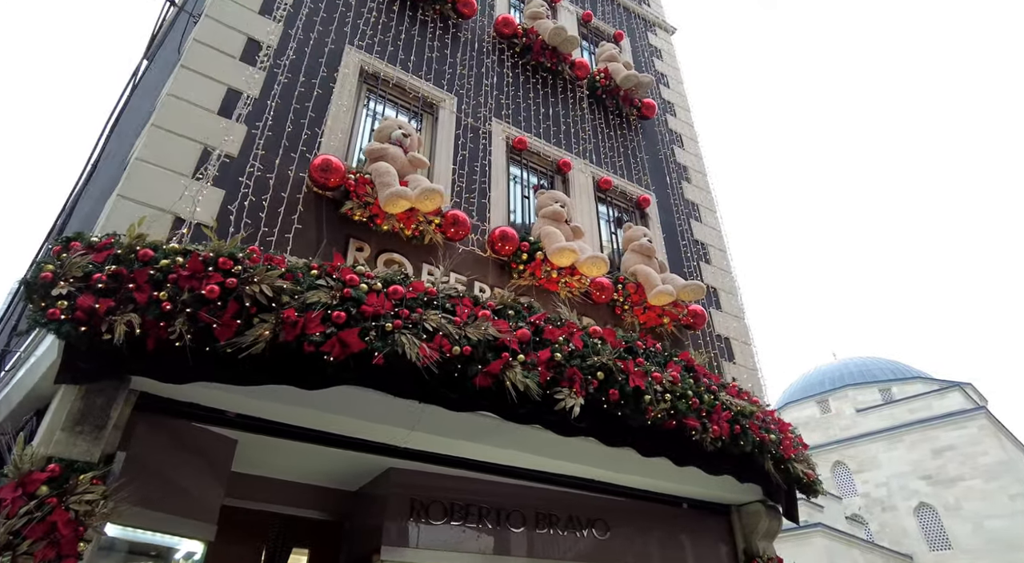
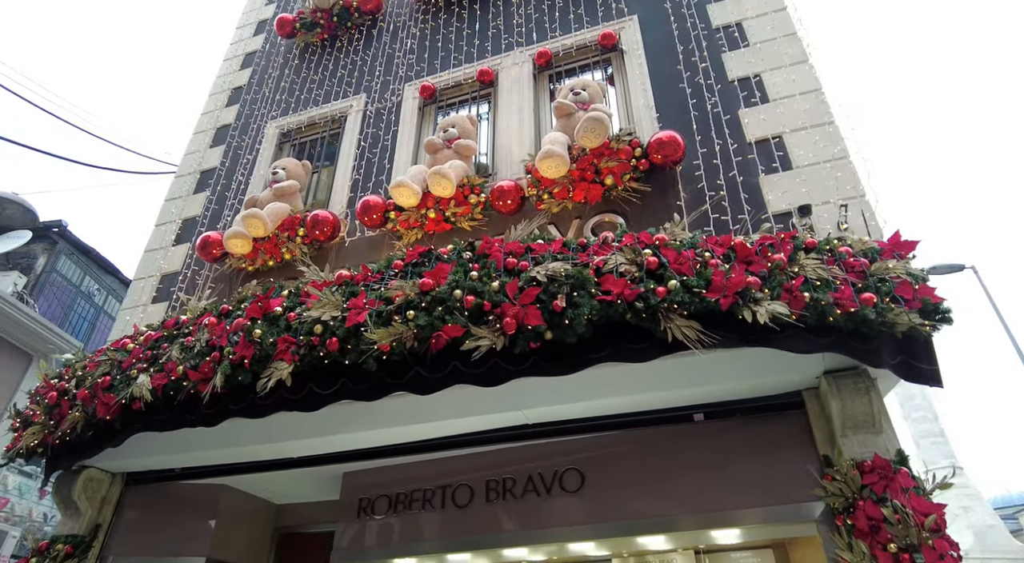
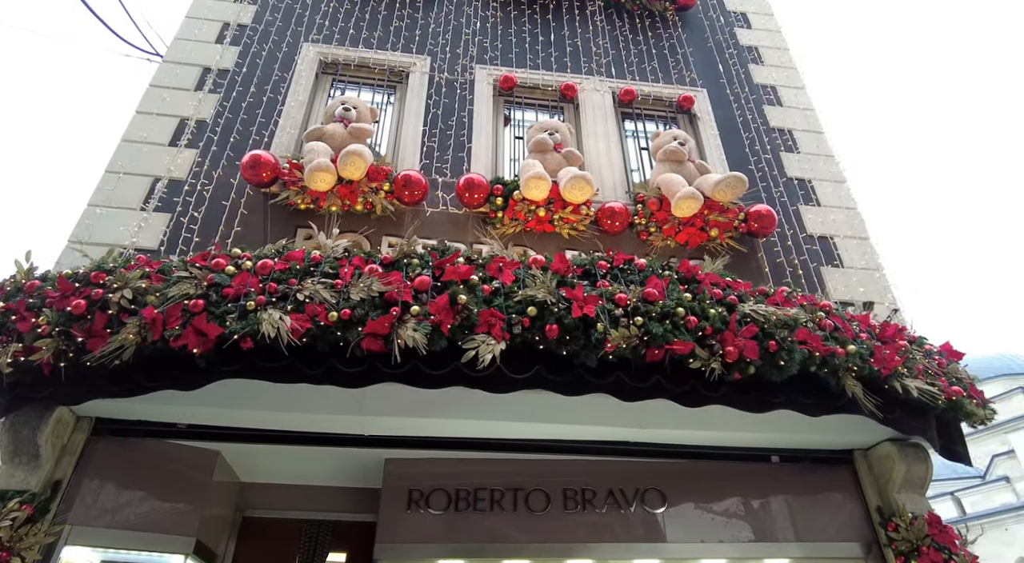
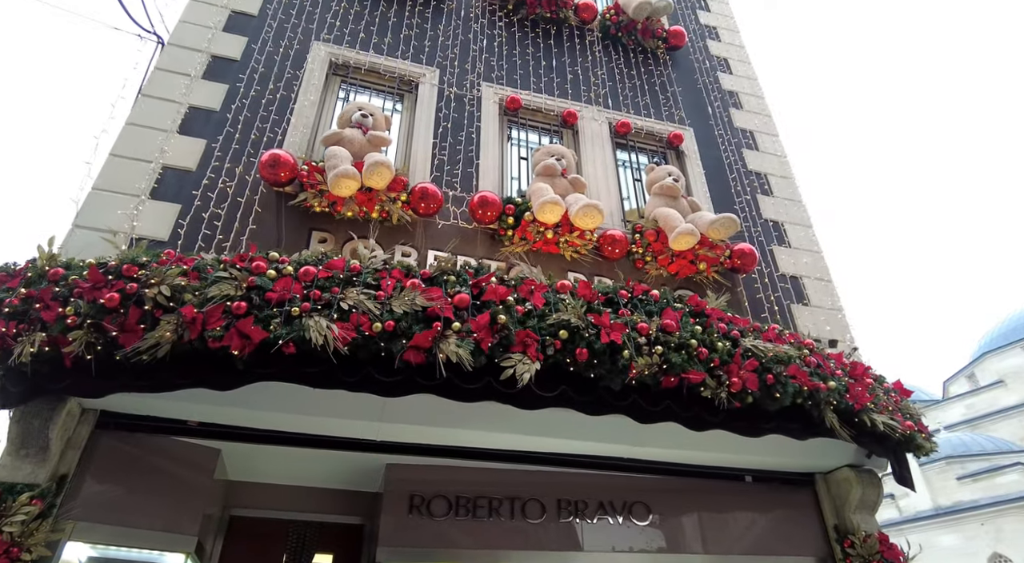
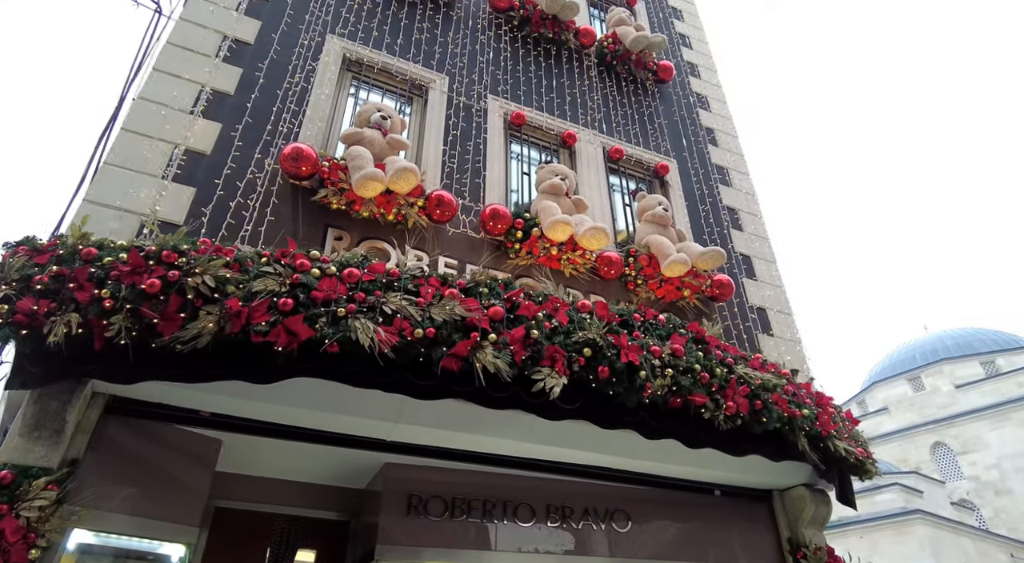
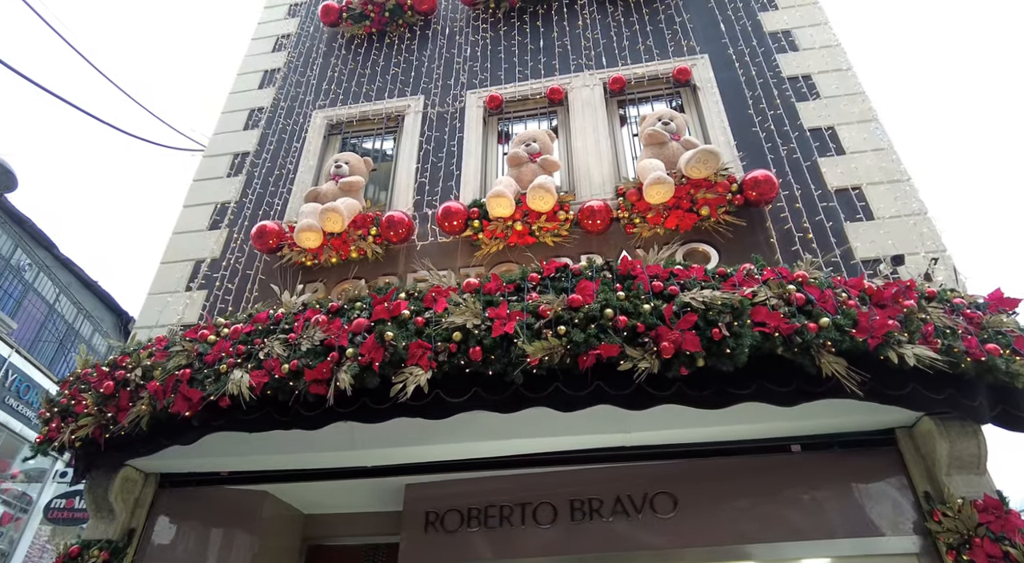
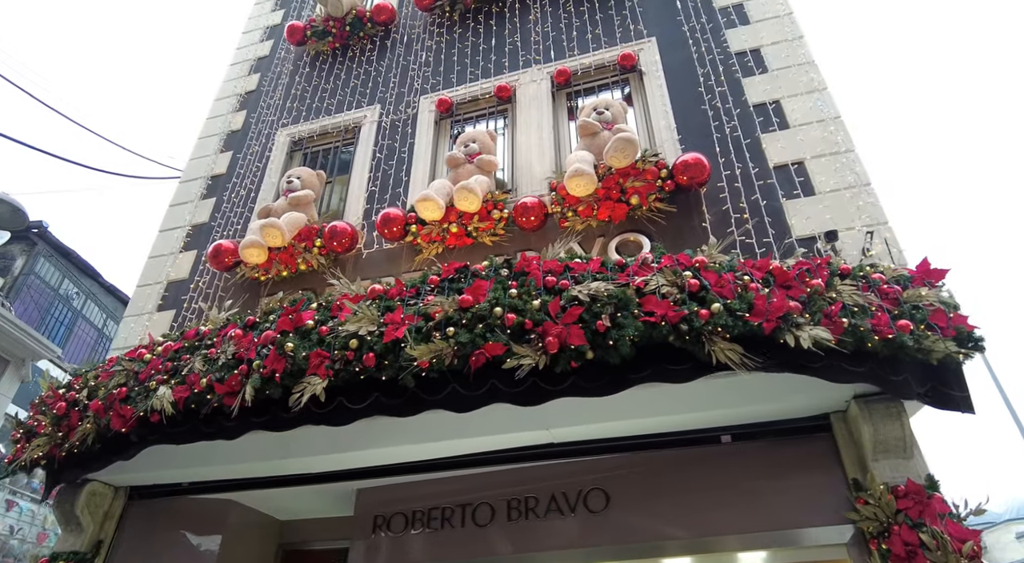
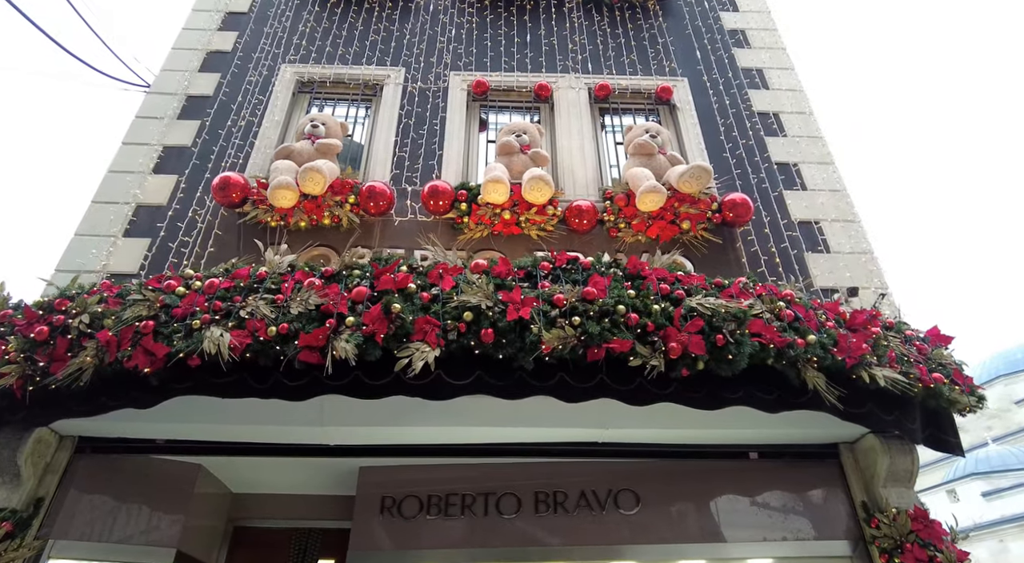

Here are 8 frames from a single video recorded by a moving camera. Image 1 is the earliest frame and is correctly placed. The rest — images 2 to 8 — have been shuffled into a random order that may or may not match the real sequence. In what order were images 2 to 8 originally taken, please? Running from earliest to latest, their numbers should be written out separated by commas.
5, 4, 3, 8, 6, 7, 2
